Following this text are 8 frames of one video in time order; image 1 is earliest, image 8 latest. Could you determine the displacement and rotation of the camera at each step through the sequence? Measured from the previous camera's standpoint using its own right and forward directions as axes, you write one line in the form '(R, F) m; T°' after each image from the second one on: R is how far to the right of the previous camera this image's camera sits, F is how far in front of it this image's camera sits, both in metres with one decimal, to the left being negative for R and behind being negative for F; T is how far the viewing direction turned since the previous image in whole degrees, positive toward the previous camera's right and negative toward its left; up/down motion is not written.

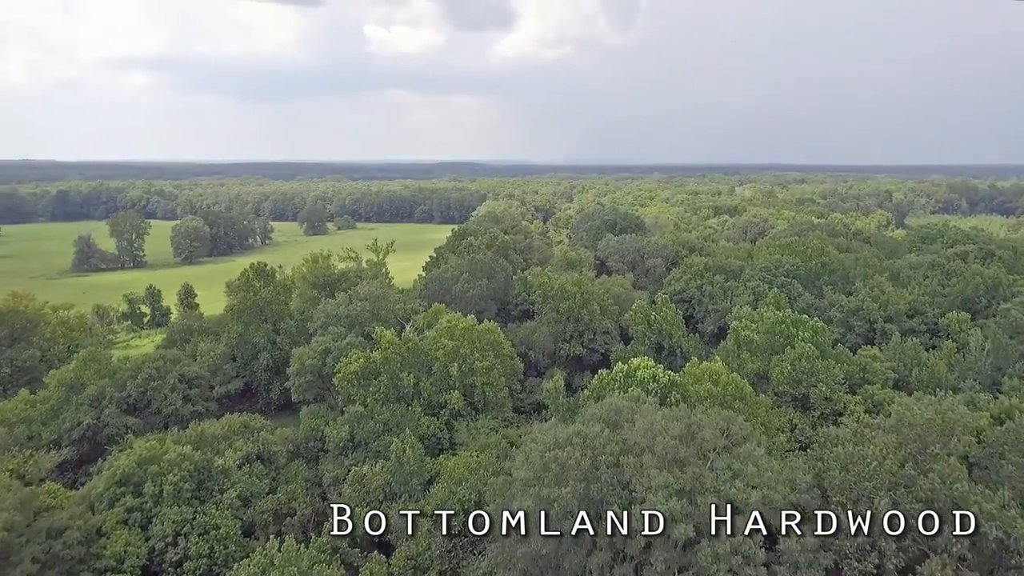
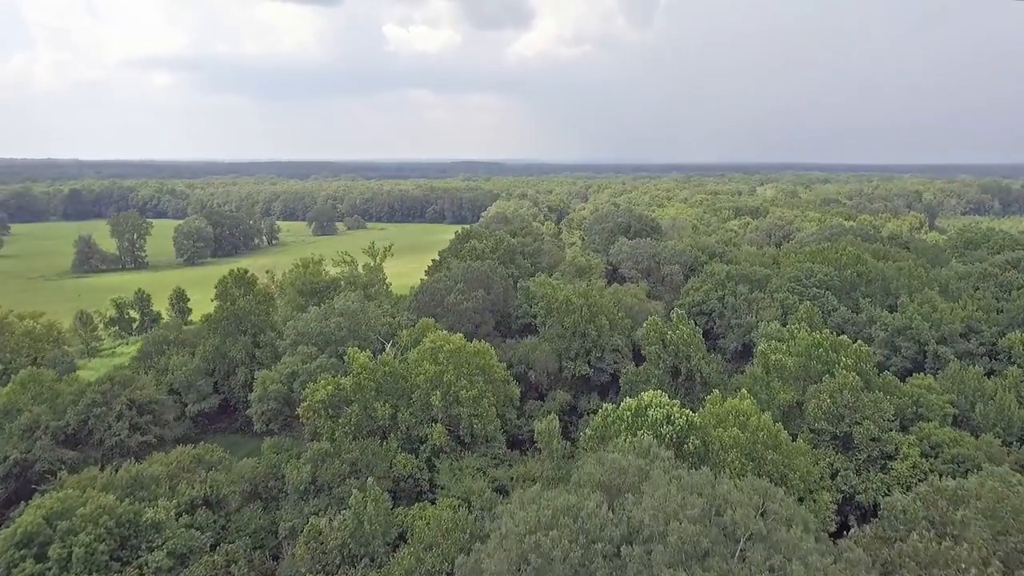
(+1.1, +4.4) m; -1°
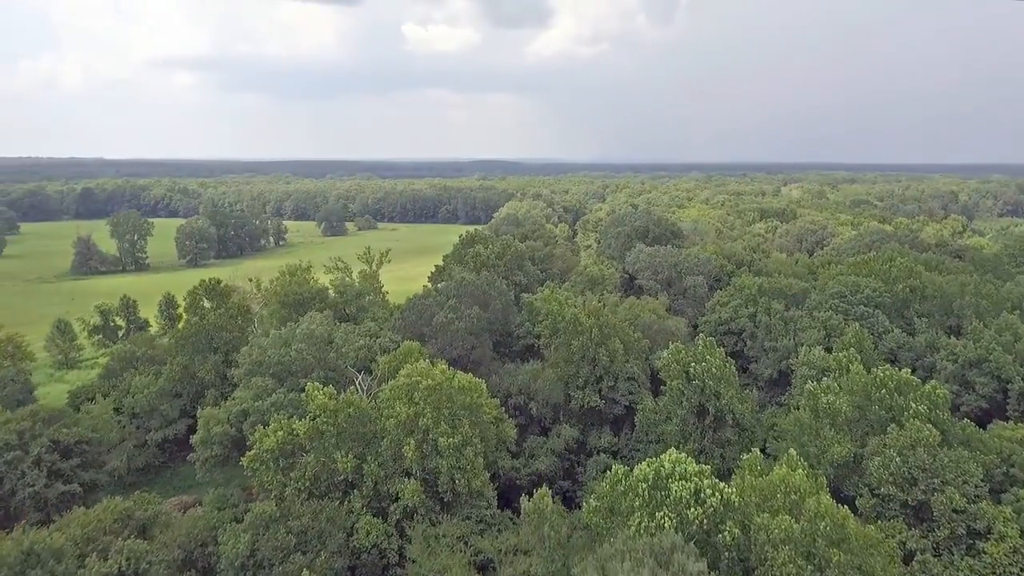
(+1.0, +5.1) m; -2°
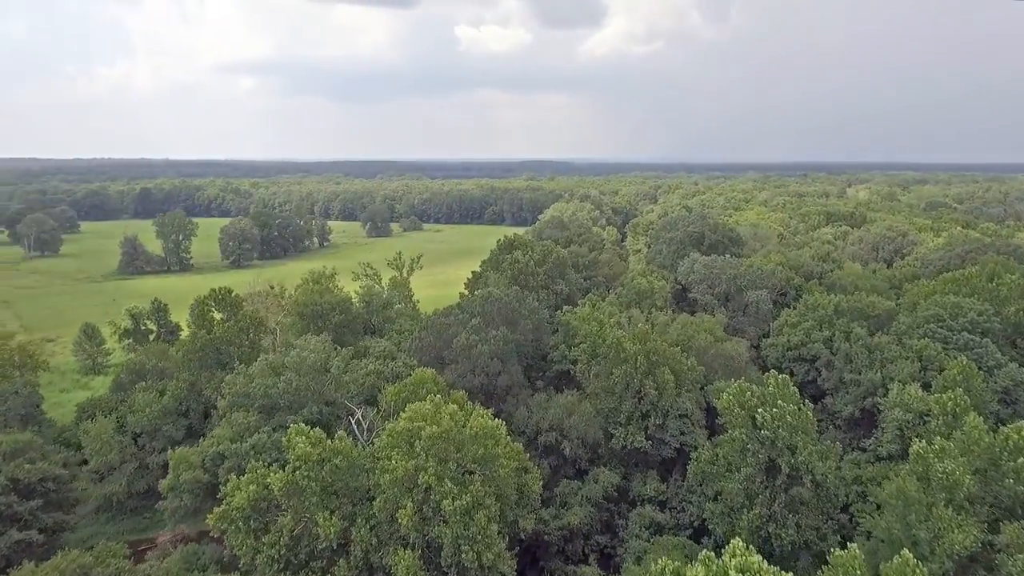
(+0.7, +4.5) m; -4°
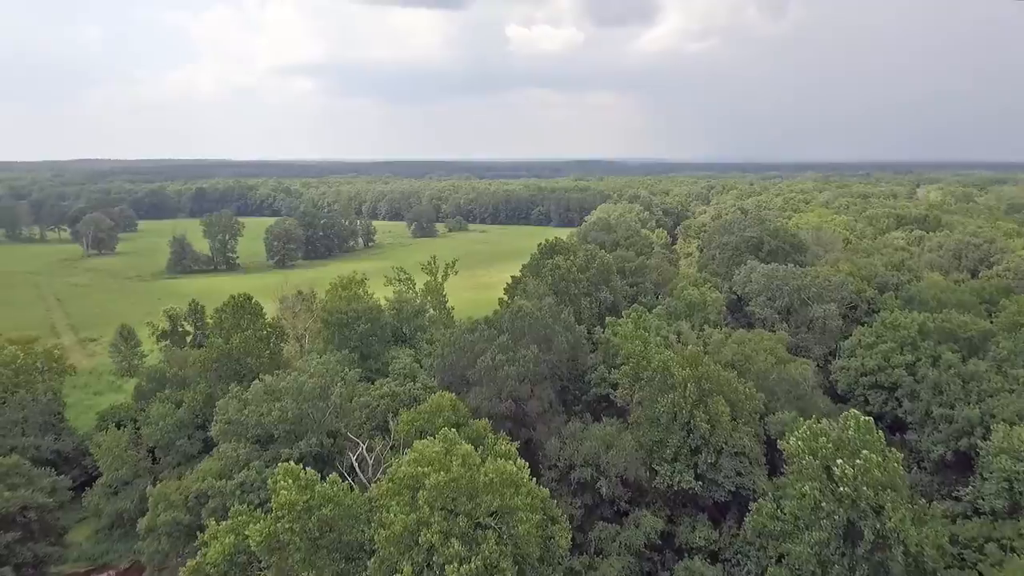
(+0.6, +3.2) m; -4°
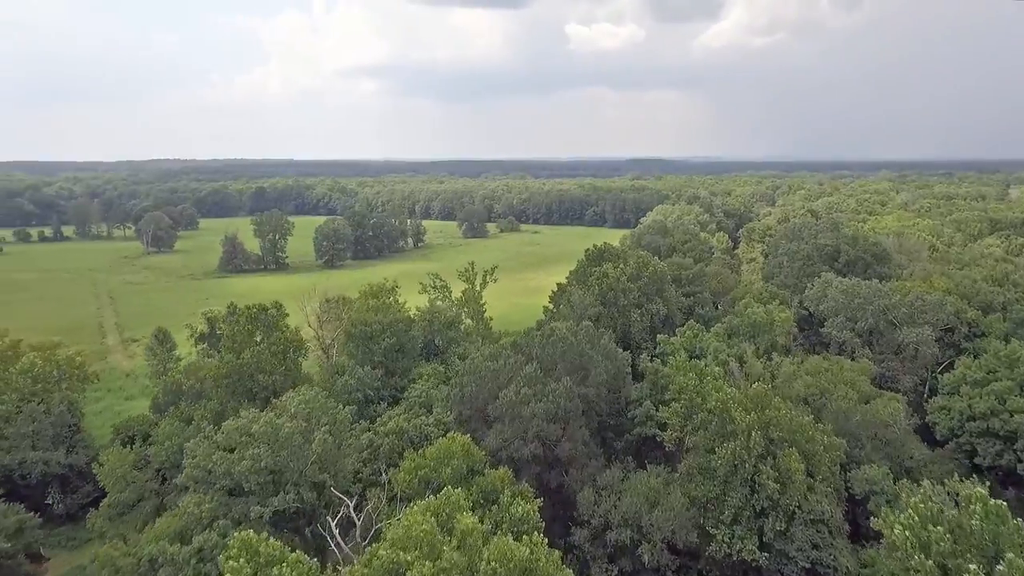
(+0.9, +3.9) m; -5°
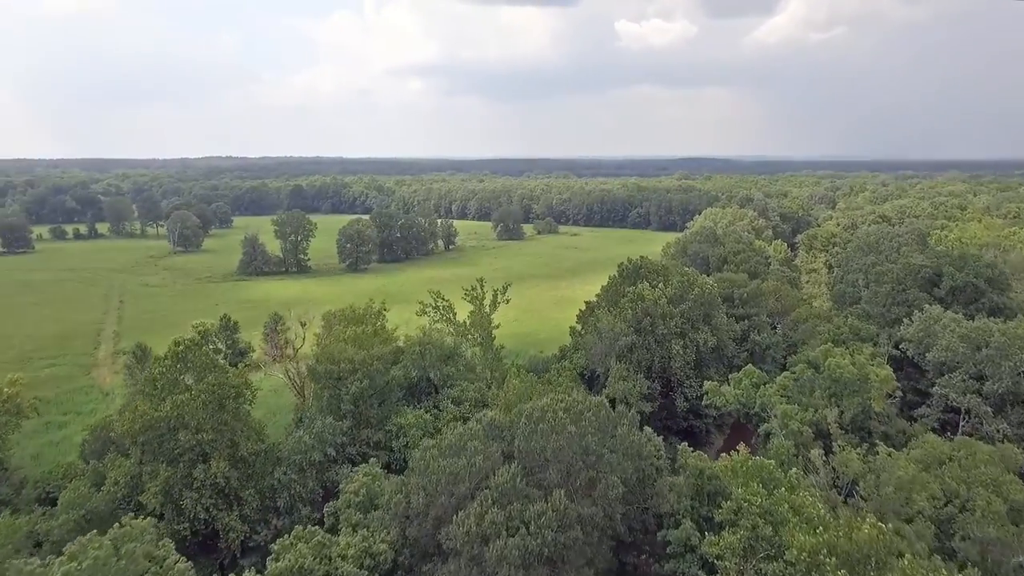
(+1.8, +8.0) m; -4°
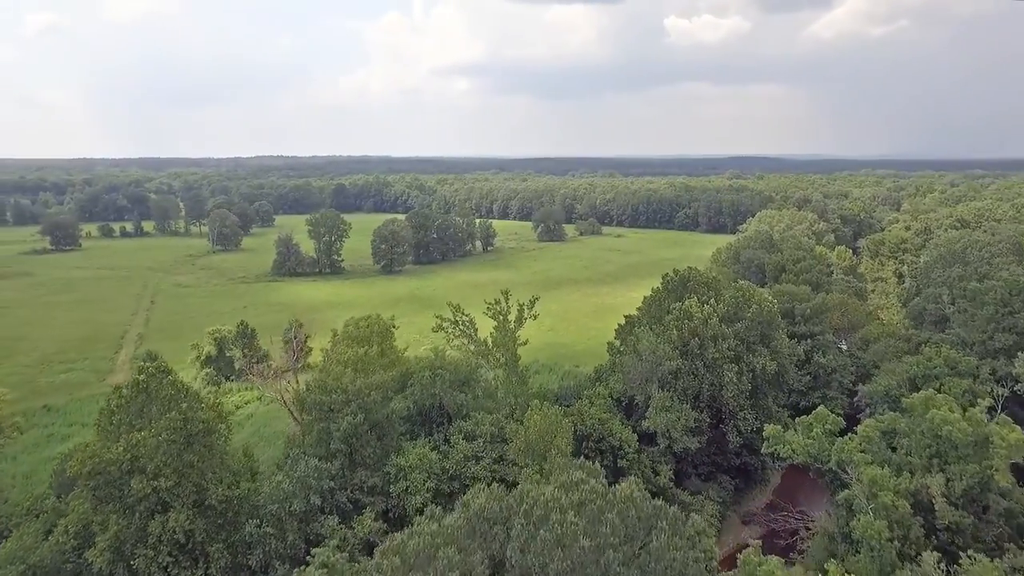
(+0.9, +4.6) m; -4°
